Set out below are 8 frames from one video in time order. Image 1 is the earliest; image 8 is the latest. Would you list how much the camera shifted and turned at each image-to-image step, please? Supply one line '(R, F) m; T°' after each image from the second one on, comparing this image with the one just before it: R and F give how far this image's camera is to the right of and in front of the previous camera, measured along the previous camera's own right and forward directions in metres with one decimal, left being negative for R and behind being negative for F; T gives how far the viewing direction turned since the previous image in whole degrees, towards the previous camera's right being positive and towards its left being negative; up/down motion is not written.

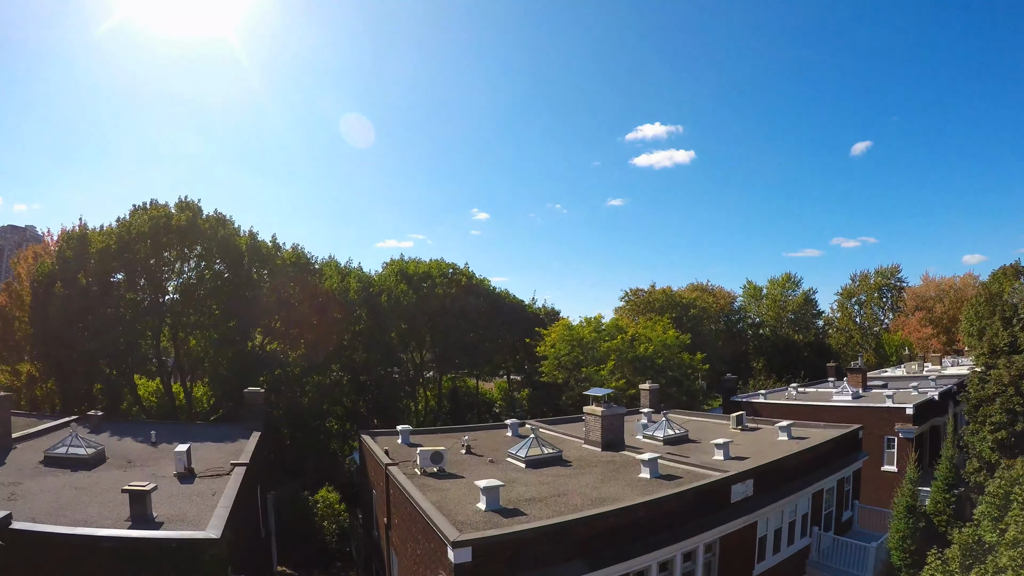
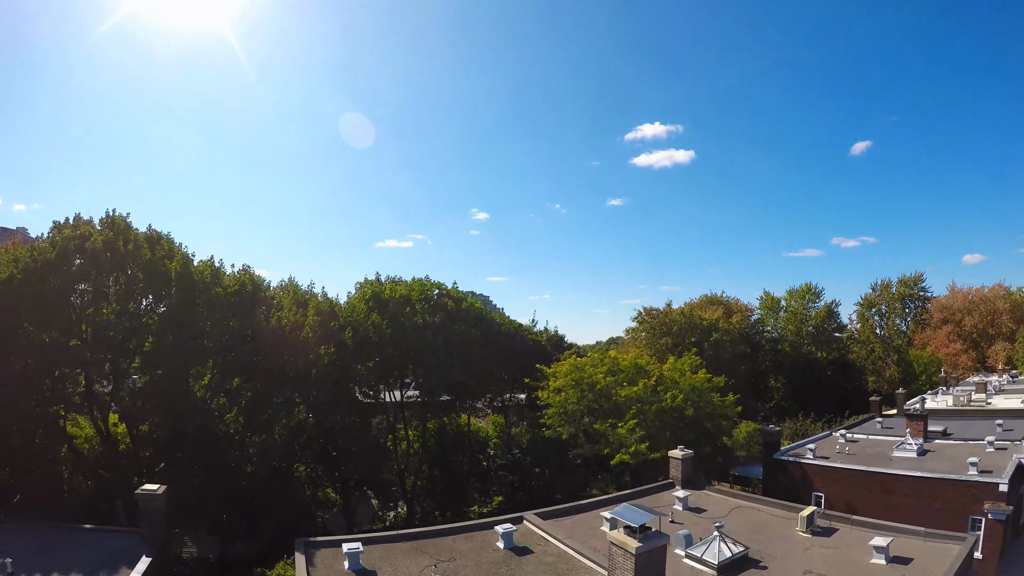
(+0.1, +3.7) m; 0°
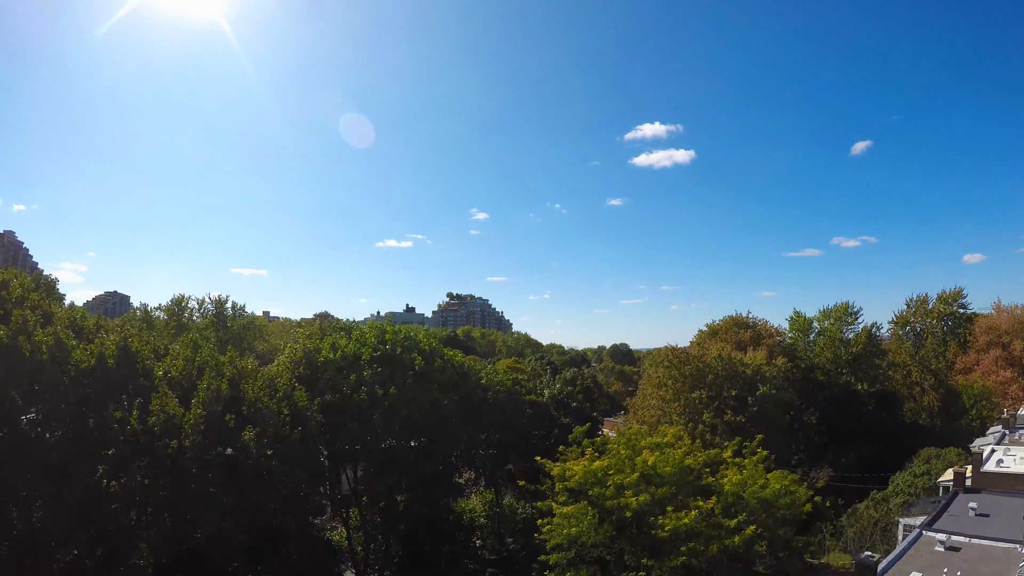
(+0.3, +5.2) m; 0°
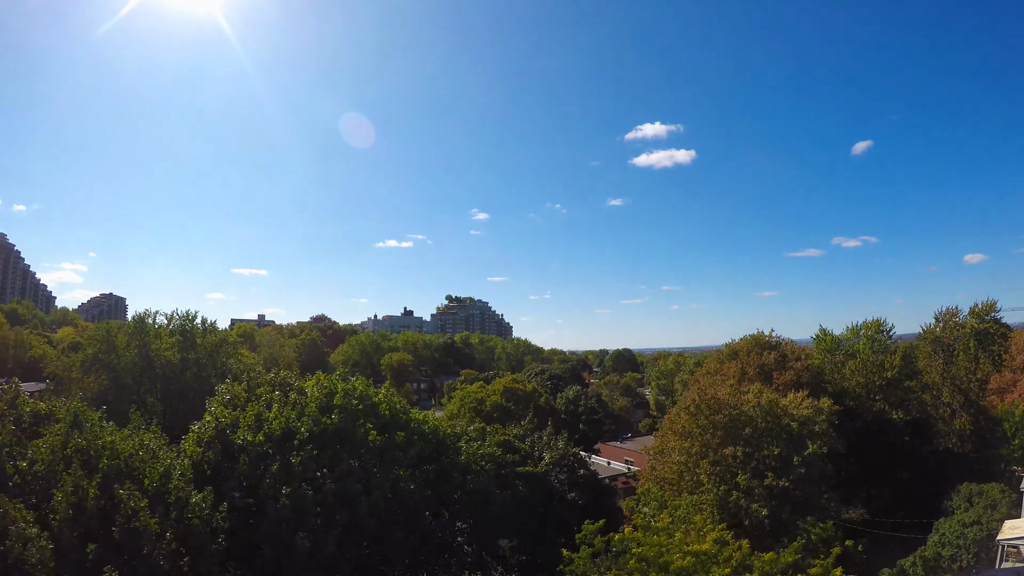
(+0.2, +3.6) m; 0°
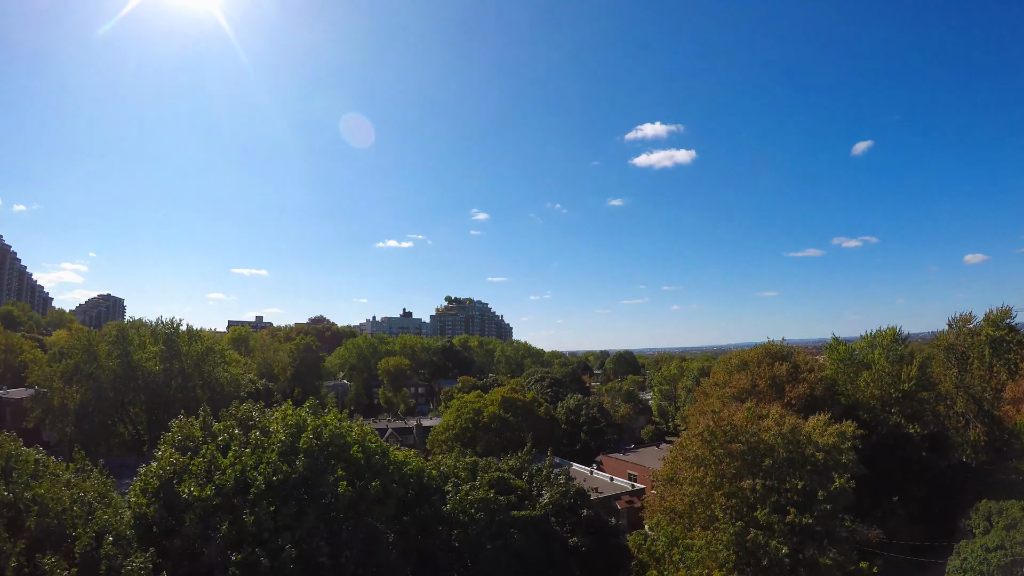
(+0.1, +1.5) m; 0°
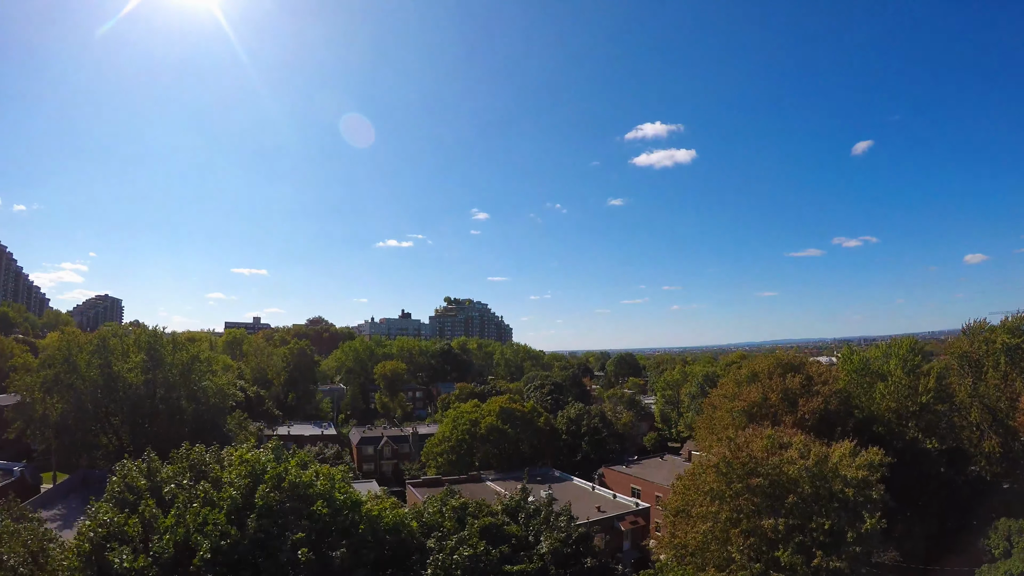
(+0.1, +1.5) m; 0°
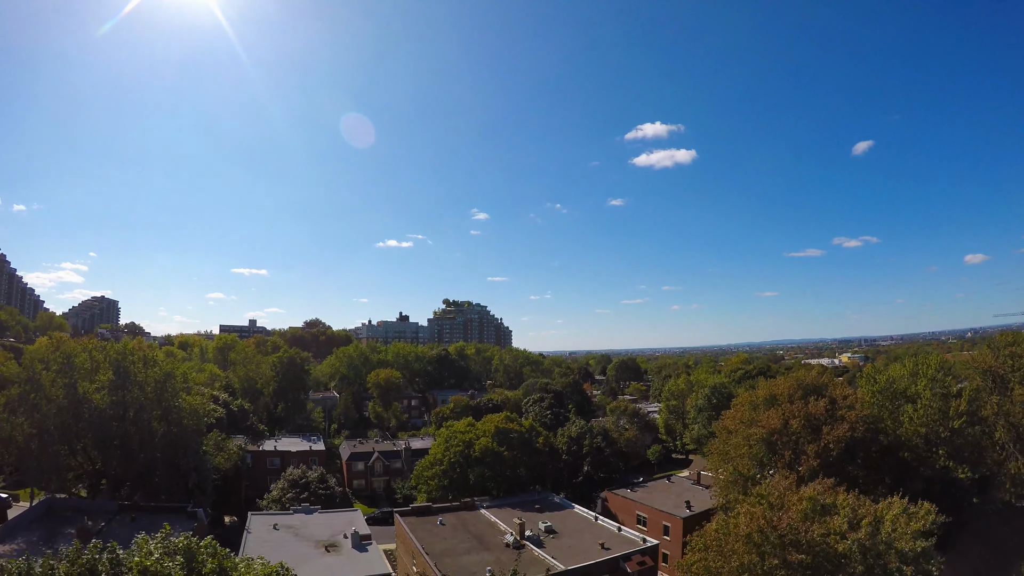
(+0.2, +2.5) m; 0°
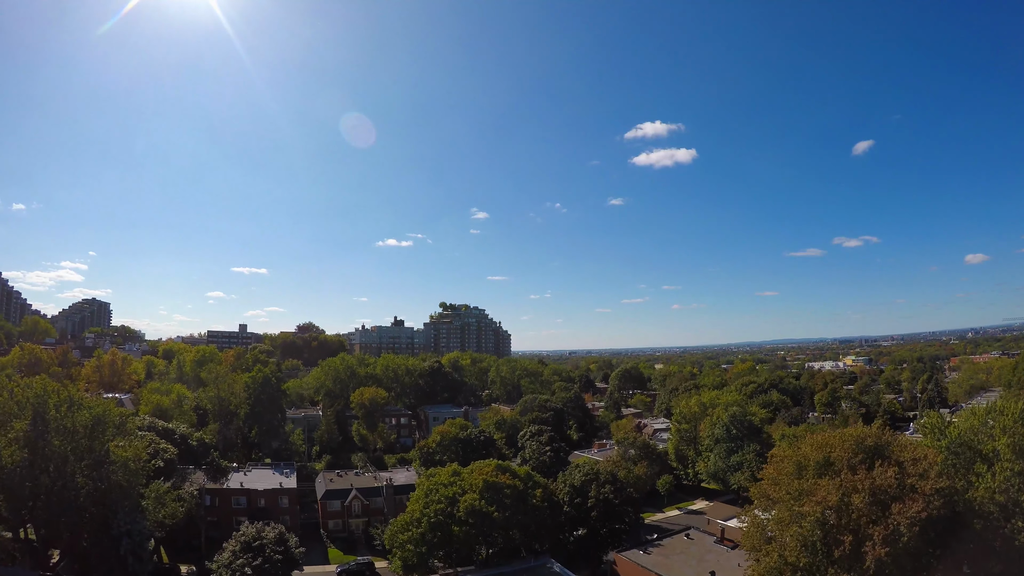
(+0.4, +5.4) m; 0°
